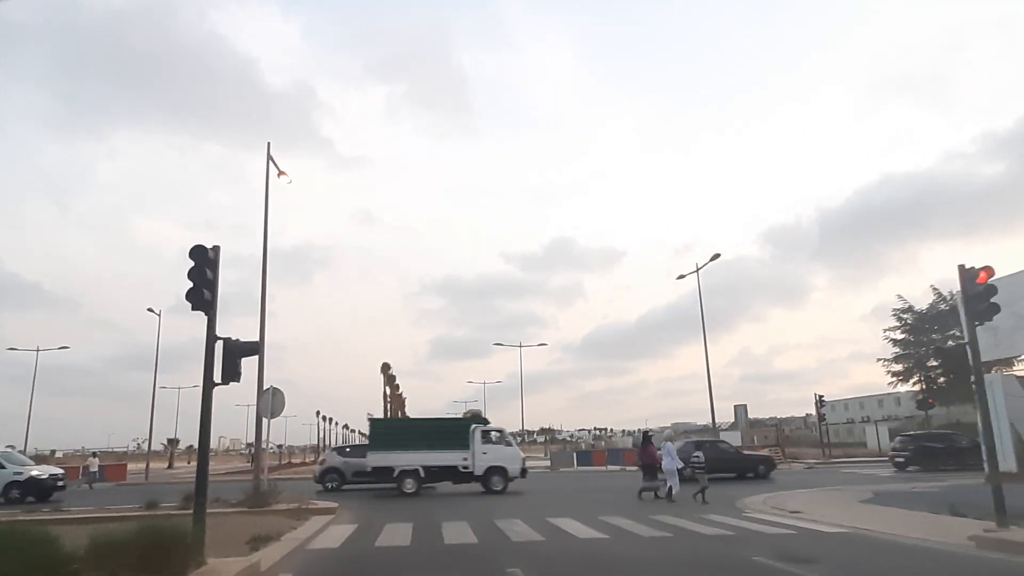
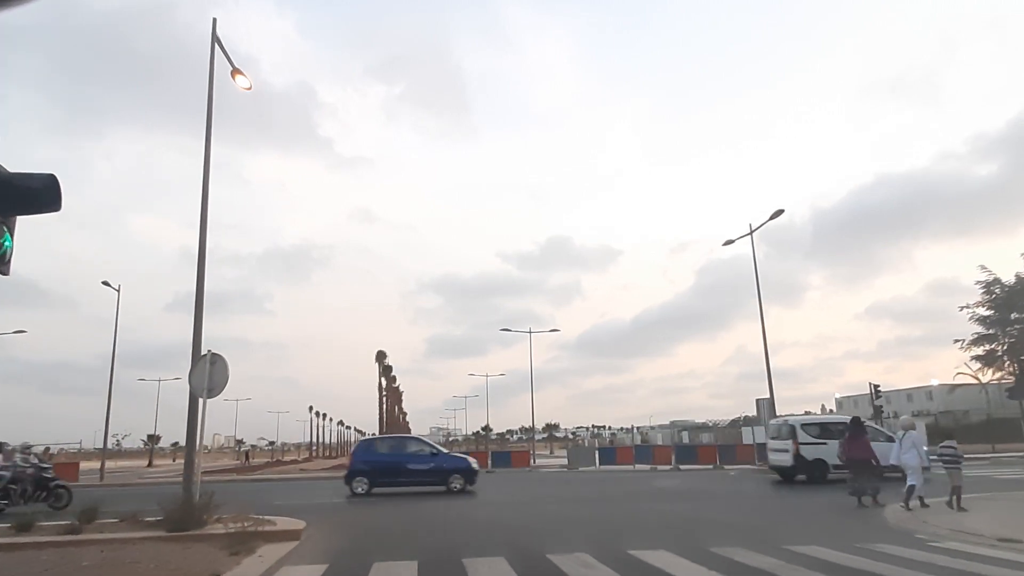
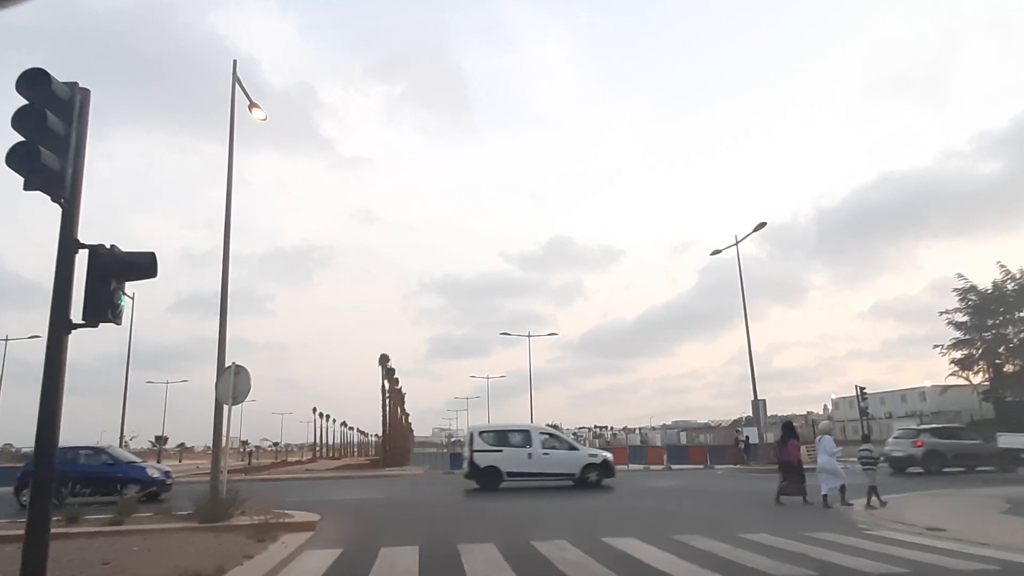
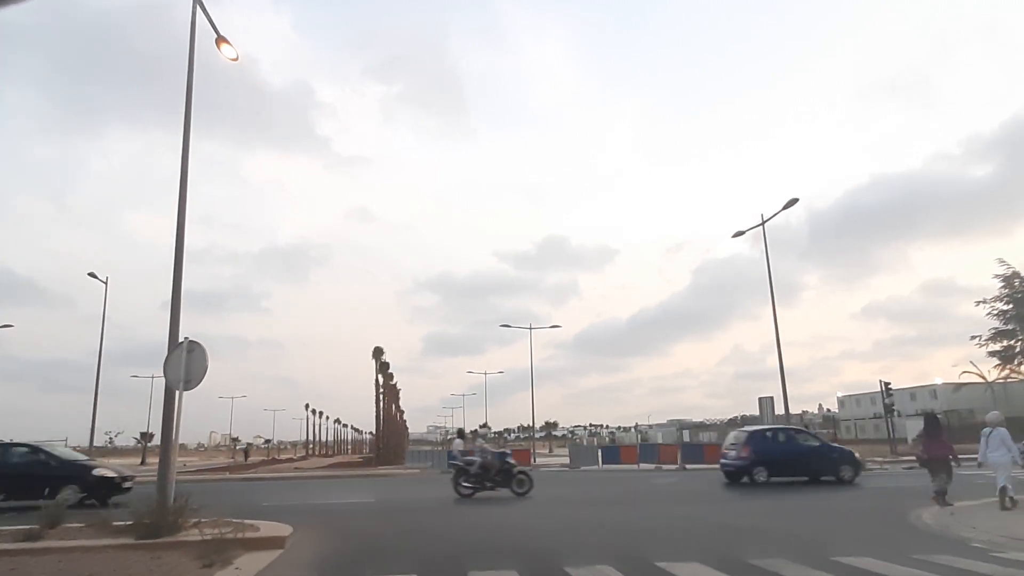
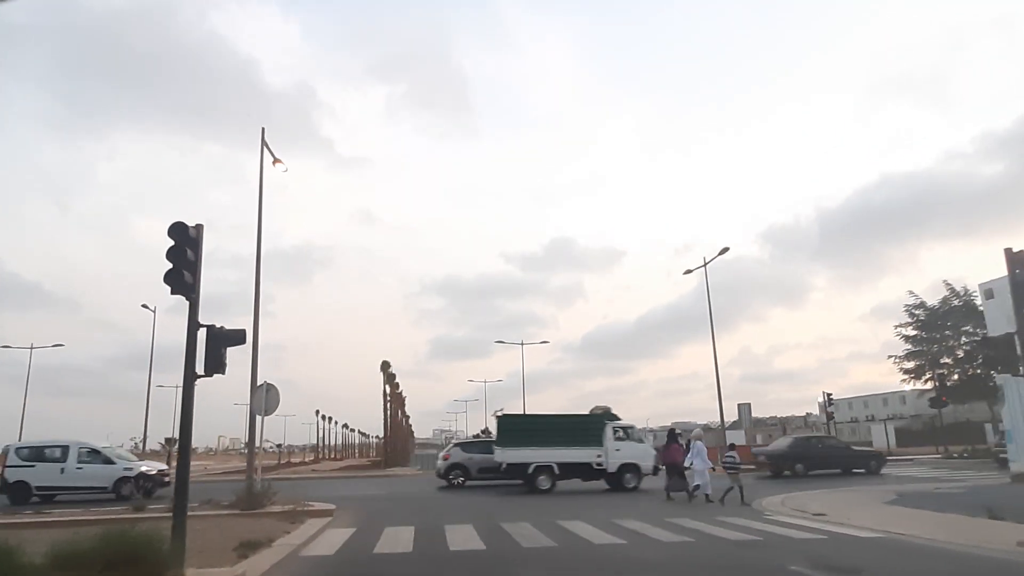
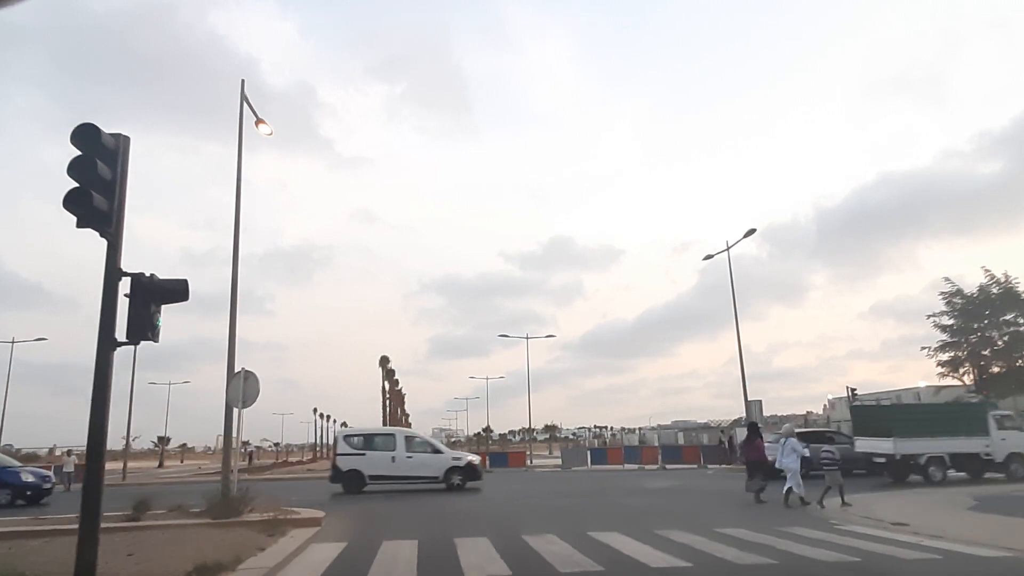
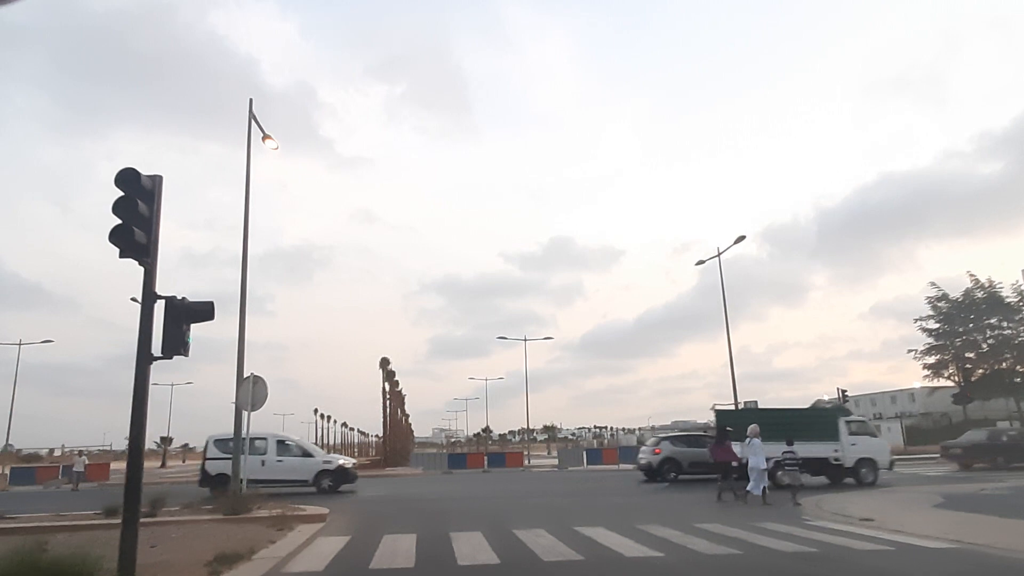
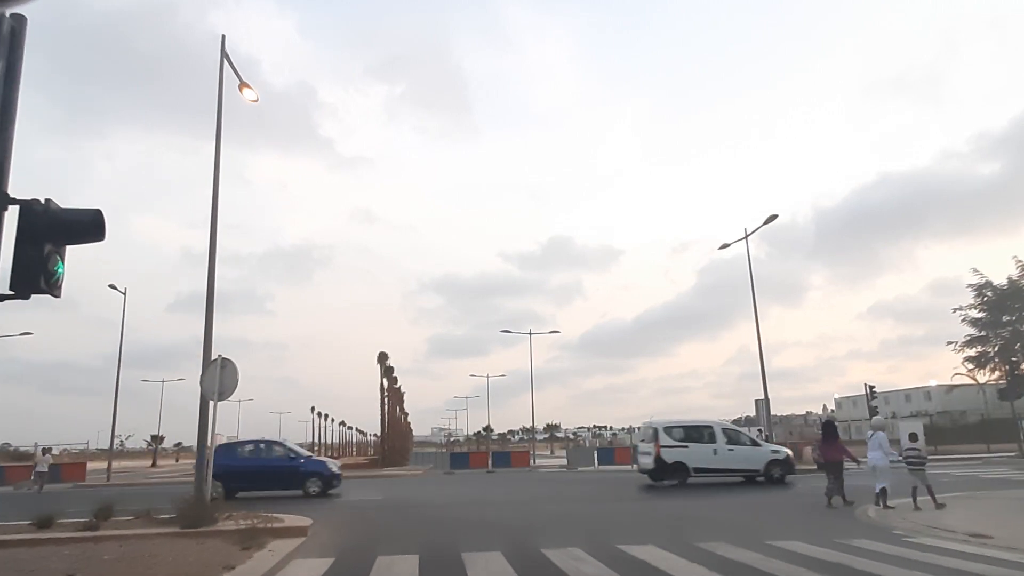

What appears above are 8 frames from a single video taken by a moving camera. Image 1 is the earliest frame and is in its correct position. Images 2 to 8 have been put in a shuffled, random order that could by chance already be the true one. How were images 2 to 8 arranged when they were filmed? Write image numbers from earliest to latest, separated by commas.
5, 7, 6, 3, 8, 2, 4
